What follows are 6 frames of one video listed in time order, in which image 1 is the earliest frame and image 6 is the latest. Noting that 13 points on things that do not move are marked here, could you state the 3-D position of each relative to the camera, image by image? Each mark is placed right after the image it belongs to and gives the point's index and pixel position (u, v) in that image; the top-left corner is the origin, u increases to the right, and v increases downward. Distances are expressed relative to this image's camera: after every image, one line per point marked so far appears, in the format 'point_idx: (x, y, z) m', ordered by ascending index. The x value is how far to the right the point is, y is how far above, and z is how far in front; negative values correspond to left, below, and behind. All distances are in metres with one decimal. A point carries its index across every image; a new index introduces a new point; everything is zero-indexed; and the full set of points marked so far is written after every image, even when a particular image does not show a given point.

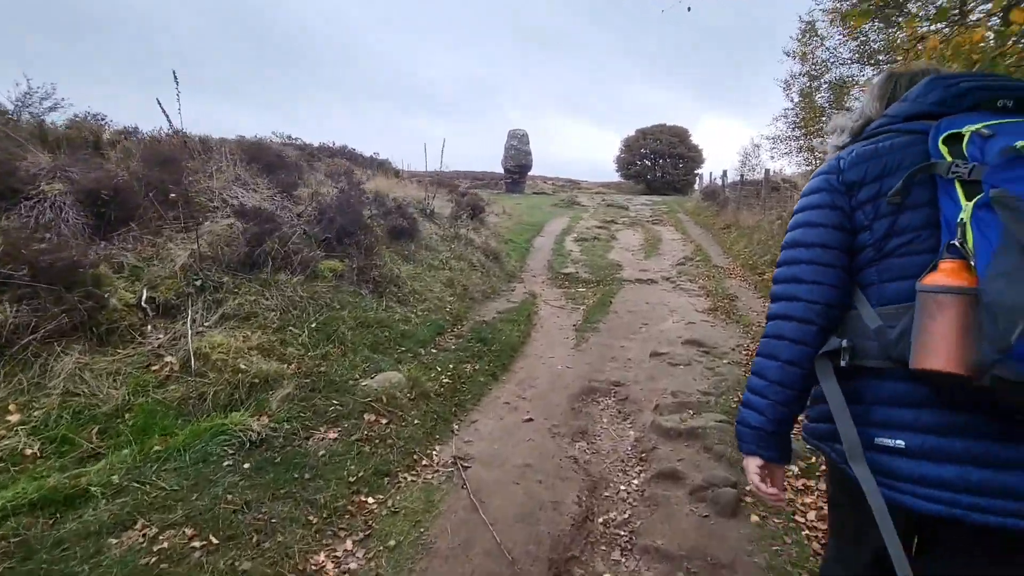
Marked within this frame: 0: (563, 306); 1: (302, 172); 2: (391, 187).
0: (+1.0, -0.4, +9.9) m
1: (-3.7, +2.0, +8.6) m
2: (-3.2, +2.6, +12.9) m
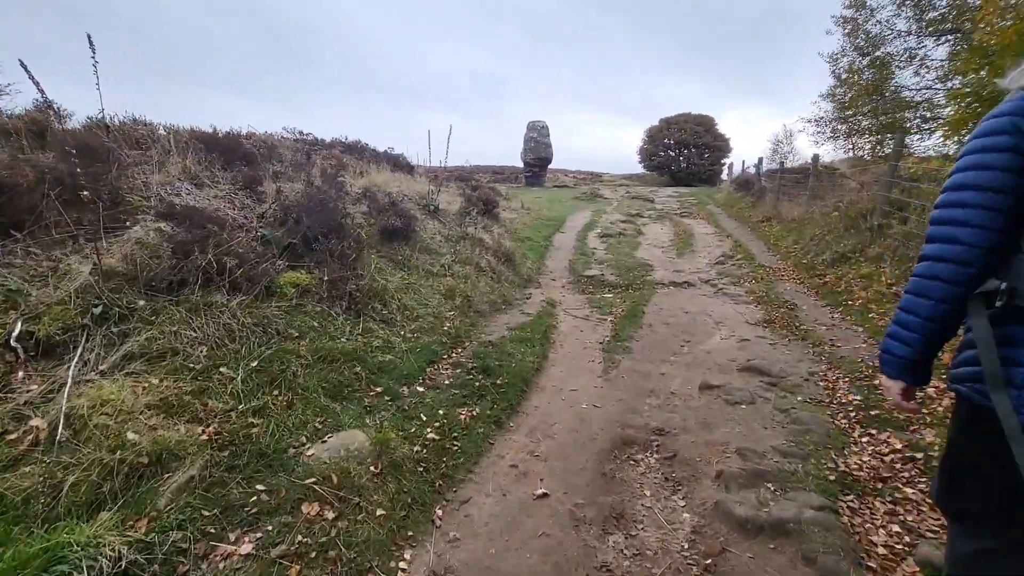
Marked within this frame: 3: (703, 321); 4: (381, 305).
0: (+1.3, -0.5, +8.4) m
1: (-3.5, +1.8, +7.3) m
2: (-2.8, +2.5, +11.6) m
3: (+3.1, -0.5, +8.0) m
4: (-1.5, -0.2, +5.8) m
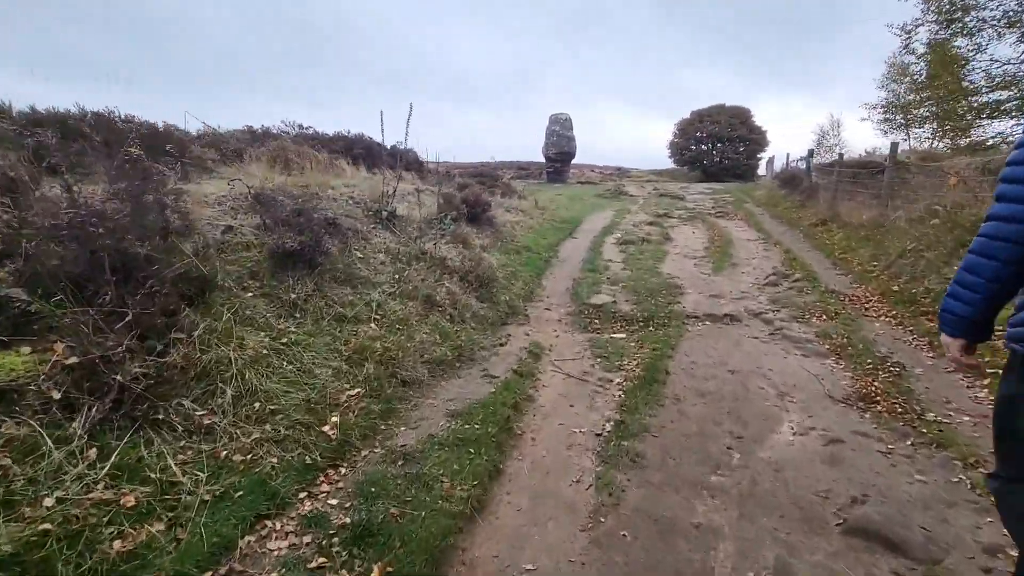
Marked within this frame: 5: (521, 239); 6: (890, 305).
0: (+0.8, -1.1, +5.8) m
1: (-3.9, +1.3, +4.9) m
2: (-3.1, +2.0, +9.1) m
3: (+2.6, -1.1, +5.3) m
4: (-2.1, -0.7, +3.4) m
5: (+0.2, +1.2, +12.4) m
6: (+5.6, -0.2, +7.3) m
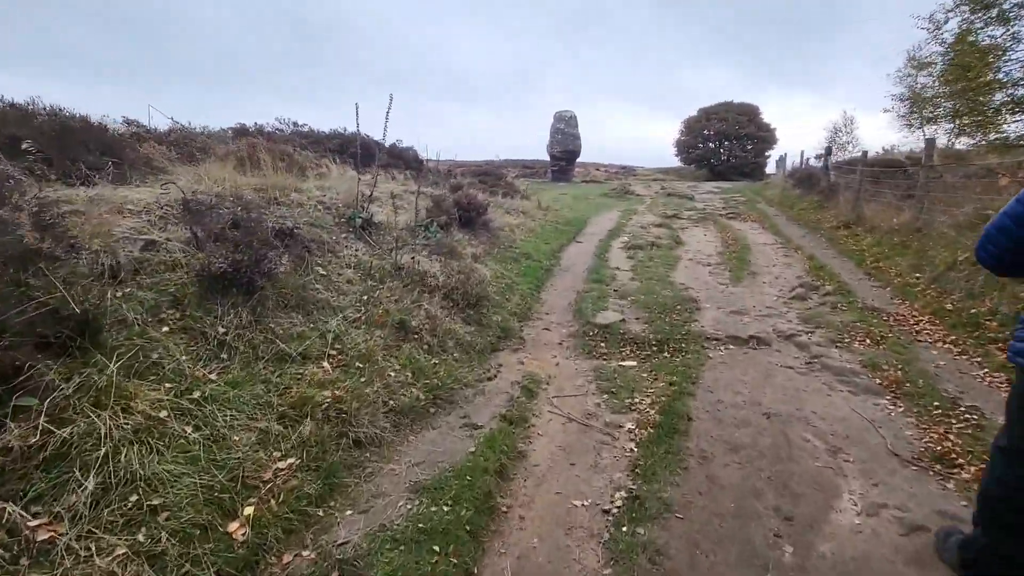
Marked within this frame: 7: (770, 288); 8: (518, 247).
0: (+0.7, -1.3, +4.8) m
1: (-4.1, +1.1, +3.9) m
2: (-3.1, +1.7, +8.2) m
3: (+2.5, -1.4, +4.3) m
4: (-2.2, -1.0, +2.4) m
5: (+0.2, +1.0, +11.4) m
6: (+5.5, -0.5, +6.3) m
7: (+5.0, 0.0, +9.5) m
8: (+0.1, +0.9, +11.1) m
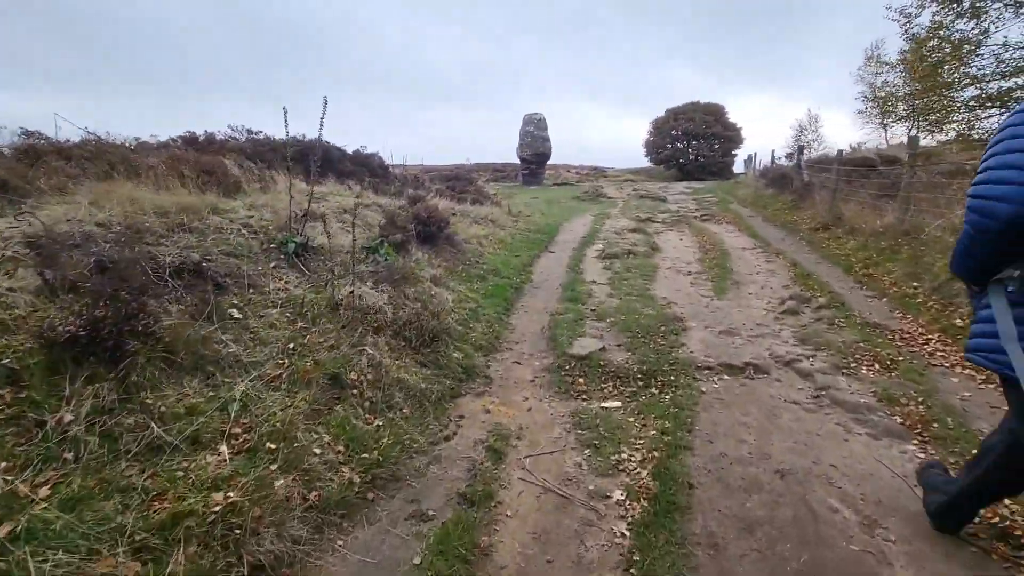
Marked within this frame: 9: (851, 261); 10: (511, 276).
0: (+0.4, -1.6, +3.9) m
1: (-4.4, +0.6, +2.8) m
2: (-3.7, +1.3, +7.1) m
3: (+2.3, -1.6, +3.5) m
4: (-2.4, -1.4, +1.4) m
5: (-0.5, +0.6, +10.5) m
6: (+5.1, -0.7, +5.6) m
7: (+4.4, -0.2, +8.8) m
8: (-0.5, +0.5, +10.2) m
9: (+6.9, +0.6, +10.1) m
10: (0.0, +0.2, +9.6) m
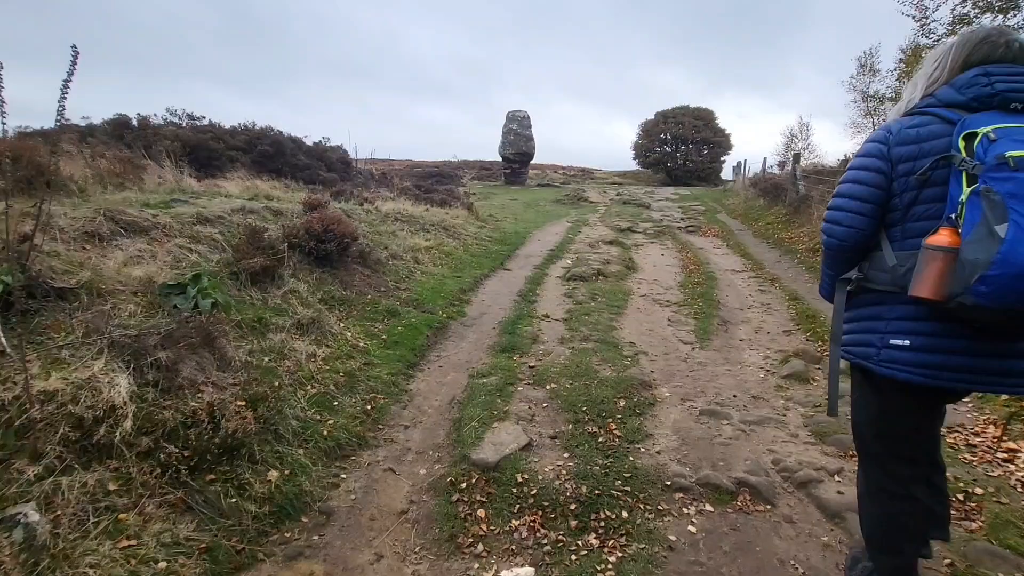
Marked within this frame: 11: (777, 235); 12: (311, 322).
0: (-0.6, -2.2, +1.8) m
1: (-5.3, +0.2, +0.5) m
2: (-4.7, +0.8, +4.8) m
3: (+1.3, -2.2, +1.4) m
4: (-3.4, -1.9, -0.9) m
5: (-1.6, +0.1, +8.3) m
6: (+4.1, -1.4, +3.6) m
7: (+3.3, -0.9, +6.8) m
8: (-1.7, 0.0, +8.0) m
9: (+5.8, -0.2, +8.1) m
10: (-1.1, -0.3, +7.5) m
11: (+8.4, +1.7, +15.6) m
12: (-2.2, -0.4, +5.4) m
